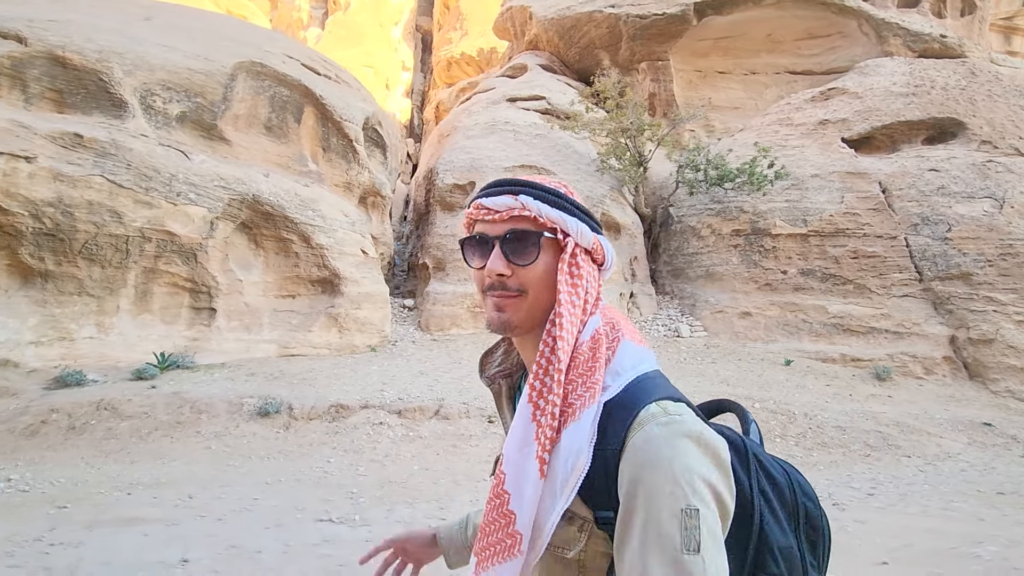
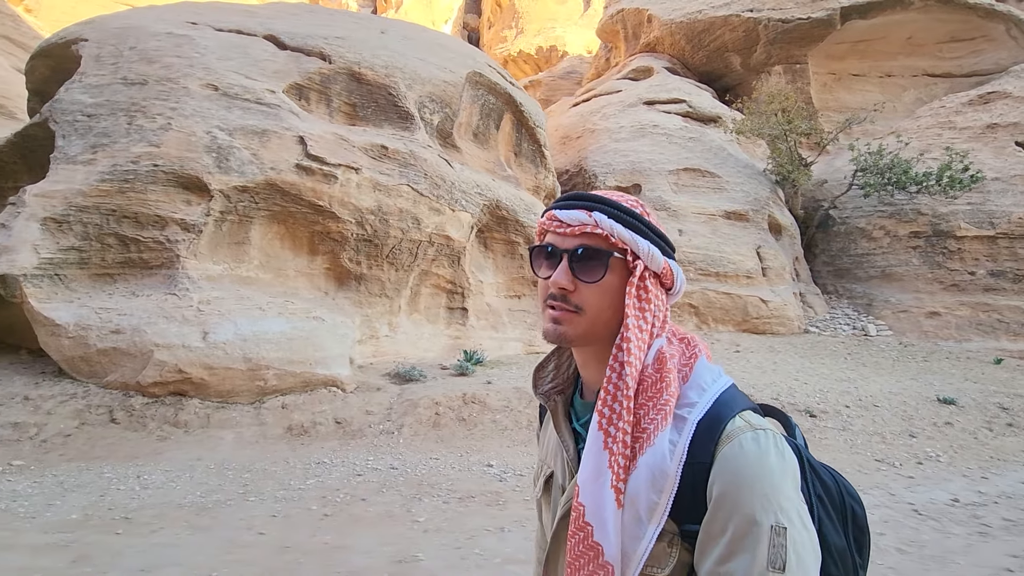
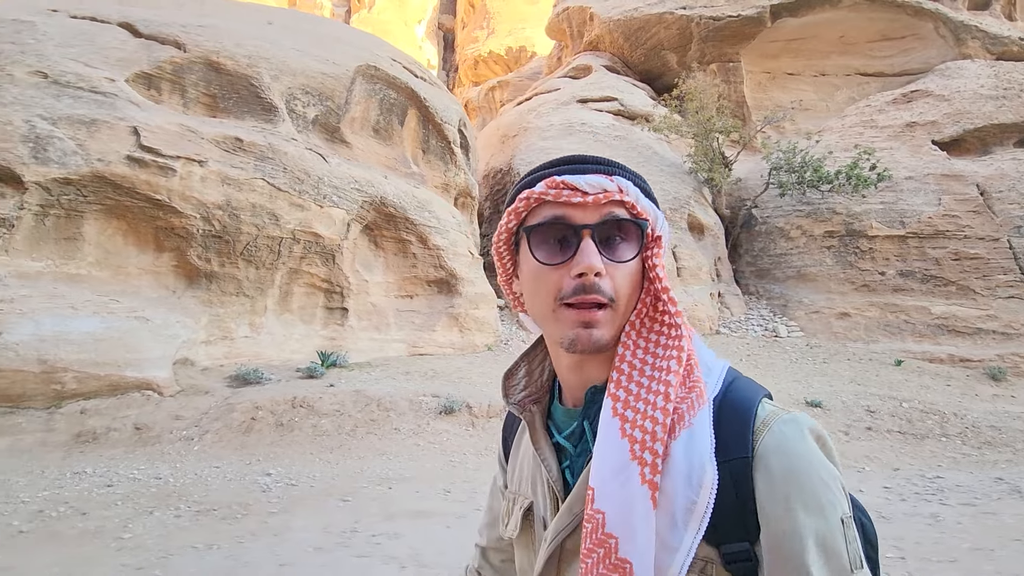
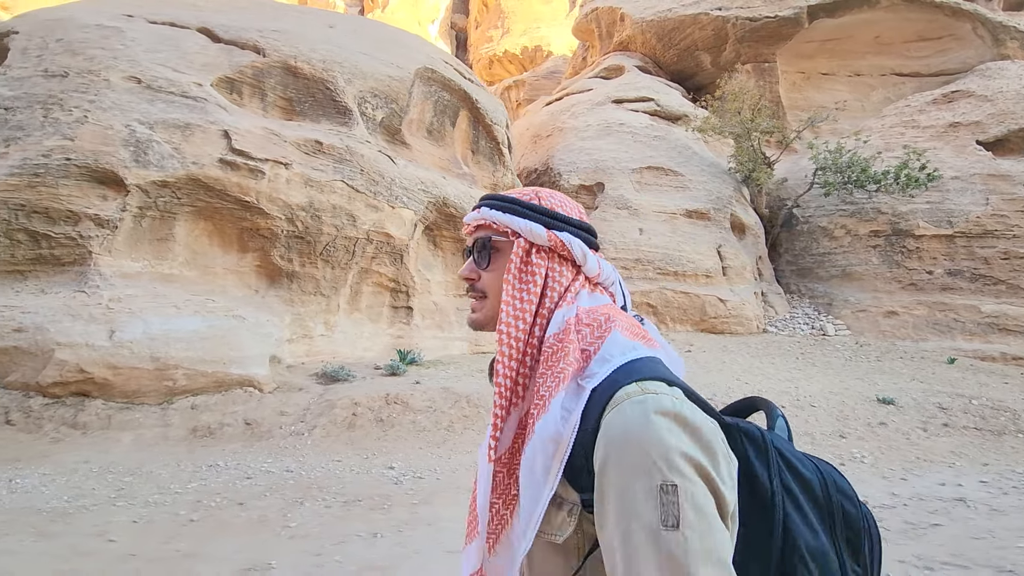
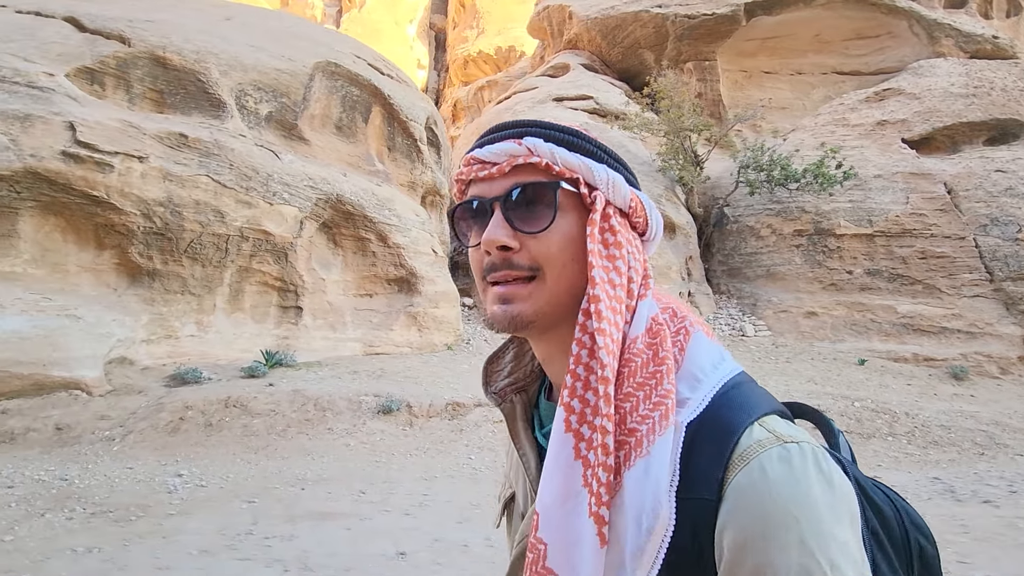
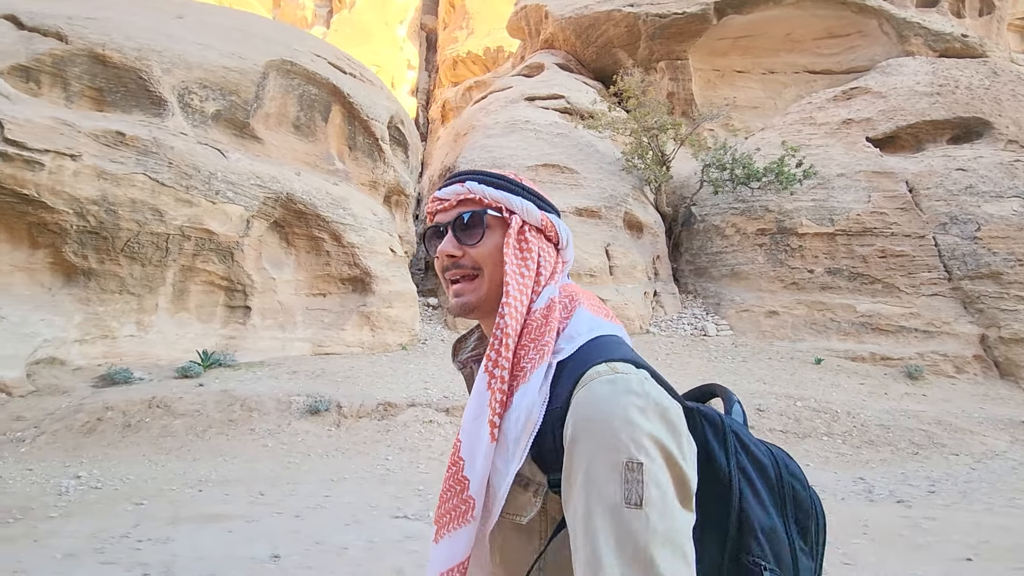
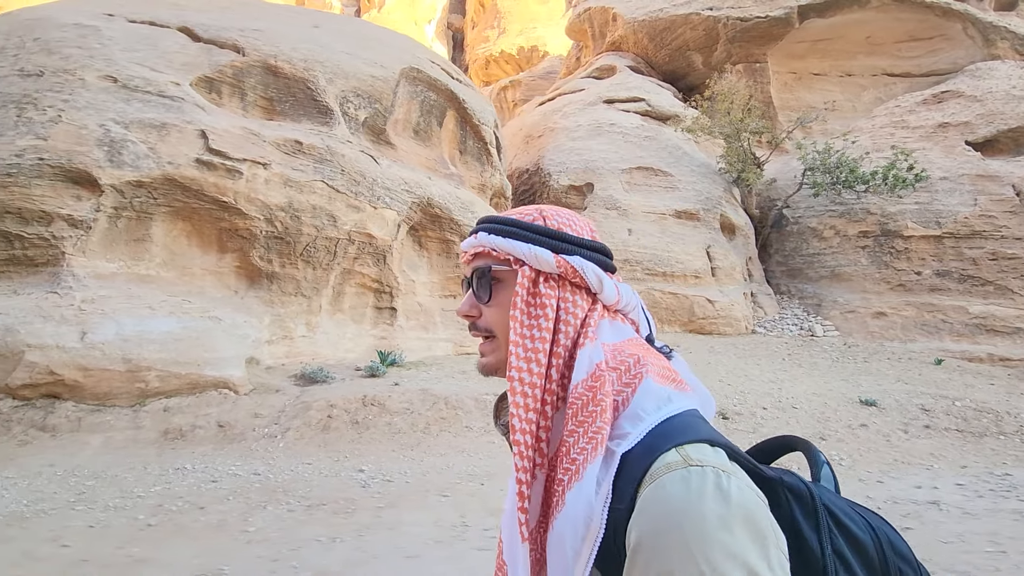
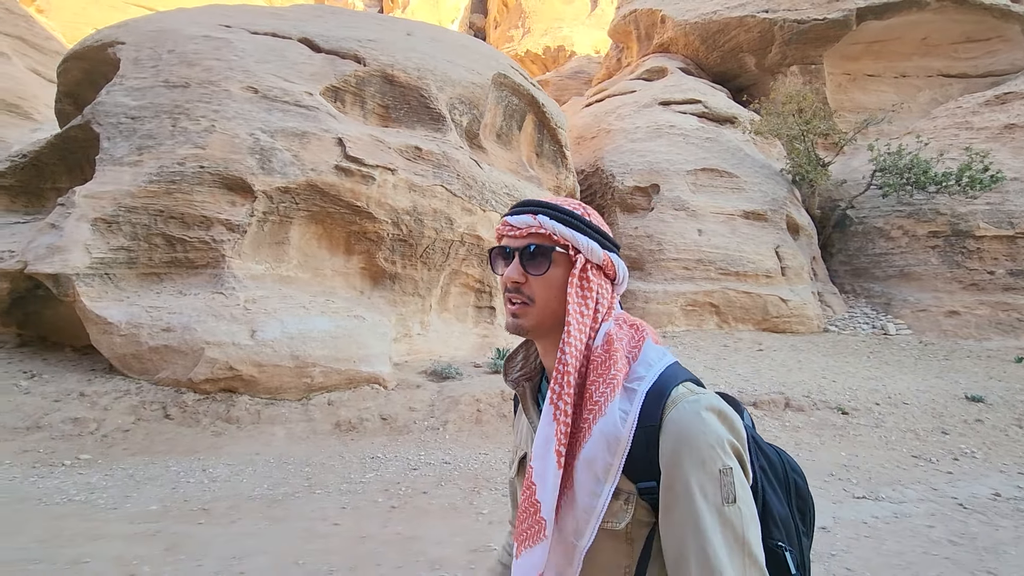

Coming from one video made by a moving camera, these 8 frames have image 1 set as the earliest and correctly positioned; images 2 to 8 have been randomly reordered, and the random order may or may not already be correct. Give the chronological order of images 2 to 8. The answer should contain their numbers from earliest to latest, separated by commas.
6, 5, 3, 7, 4, 2, 8
